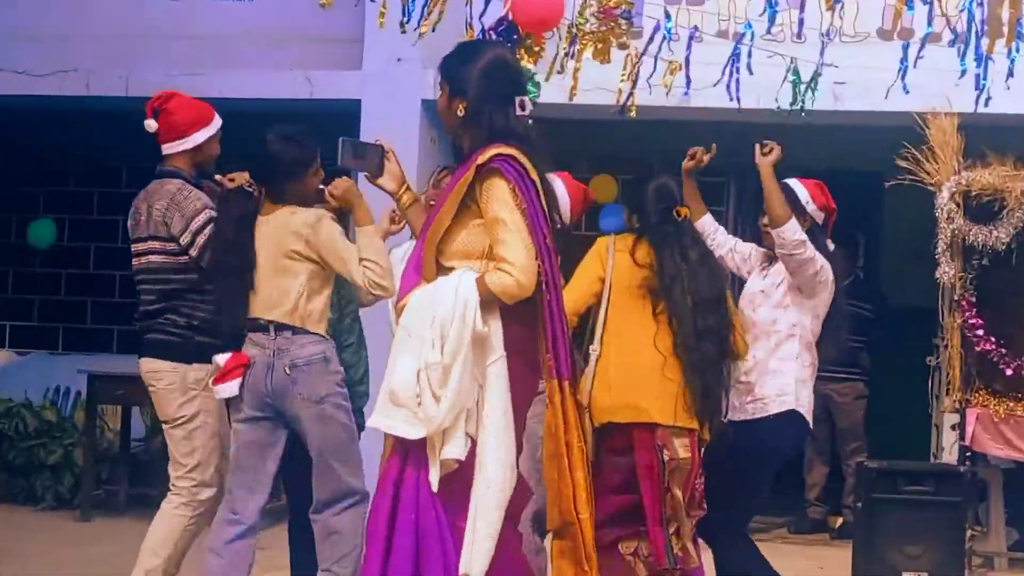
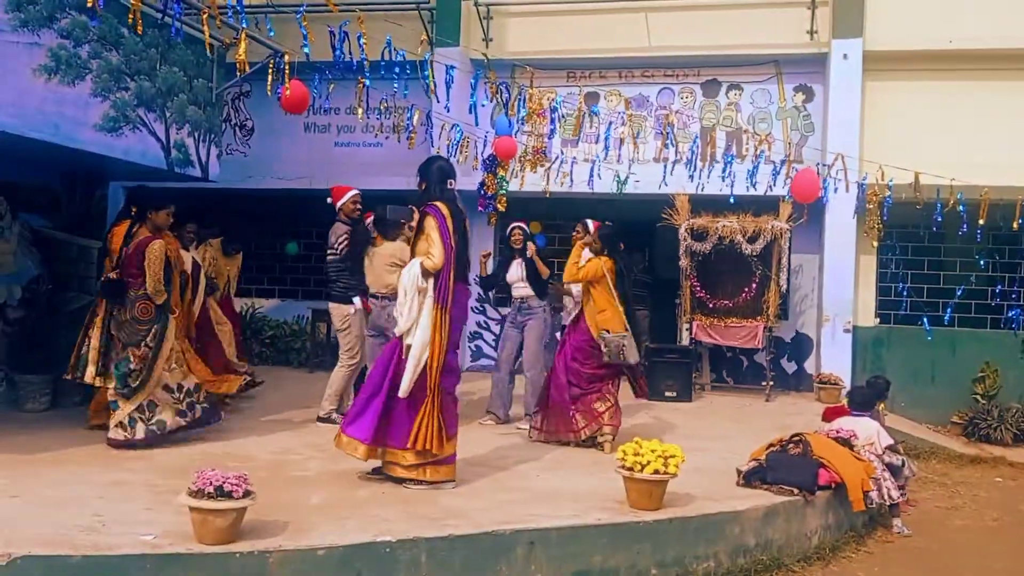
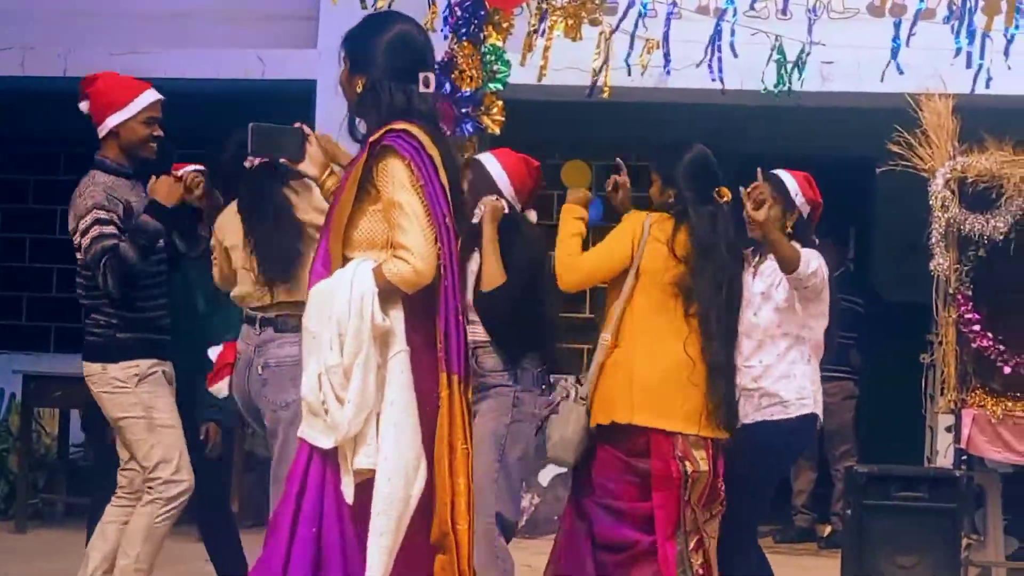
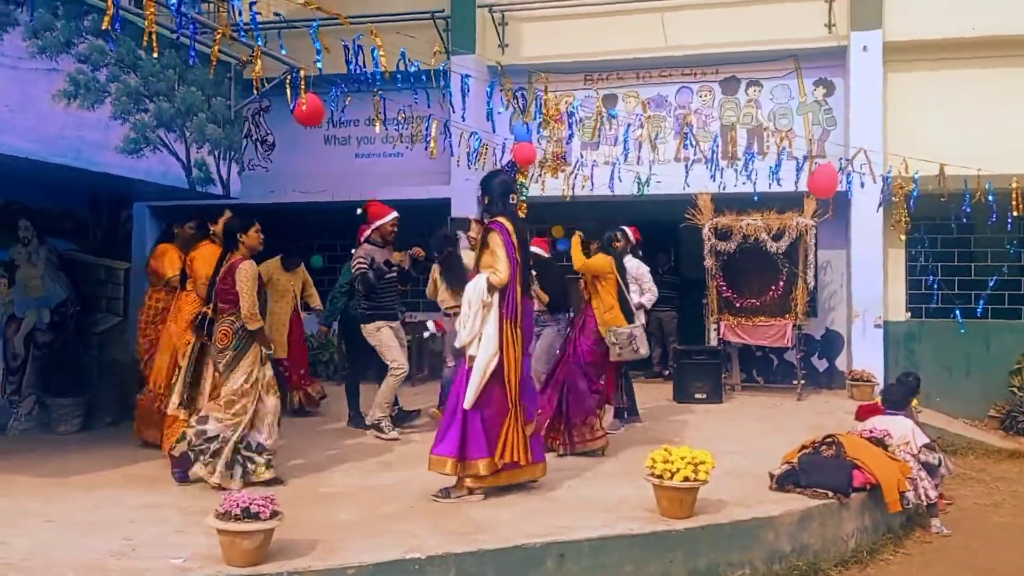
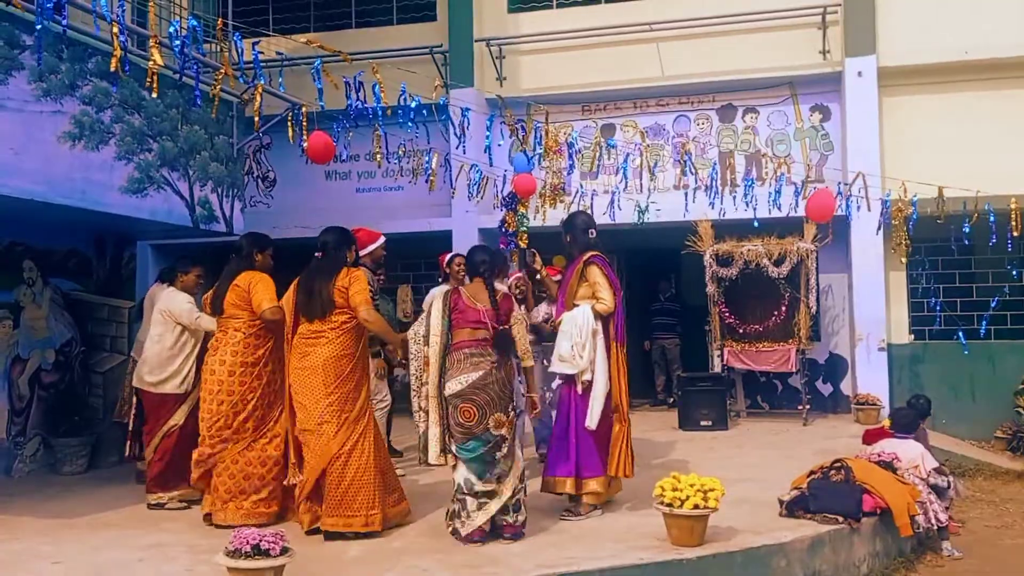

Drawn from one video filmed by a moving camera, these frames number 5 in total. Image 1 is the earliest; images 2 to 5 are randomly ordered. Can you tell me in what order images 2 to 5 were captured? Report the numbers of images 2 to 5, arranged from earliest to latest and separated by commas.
3, 2, 4, 5
